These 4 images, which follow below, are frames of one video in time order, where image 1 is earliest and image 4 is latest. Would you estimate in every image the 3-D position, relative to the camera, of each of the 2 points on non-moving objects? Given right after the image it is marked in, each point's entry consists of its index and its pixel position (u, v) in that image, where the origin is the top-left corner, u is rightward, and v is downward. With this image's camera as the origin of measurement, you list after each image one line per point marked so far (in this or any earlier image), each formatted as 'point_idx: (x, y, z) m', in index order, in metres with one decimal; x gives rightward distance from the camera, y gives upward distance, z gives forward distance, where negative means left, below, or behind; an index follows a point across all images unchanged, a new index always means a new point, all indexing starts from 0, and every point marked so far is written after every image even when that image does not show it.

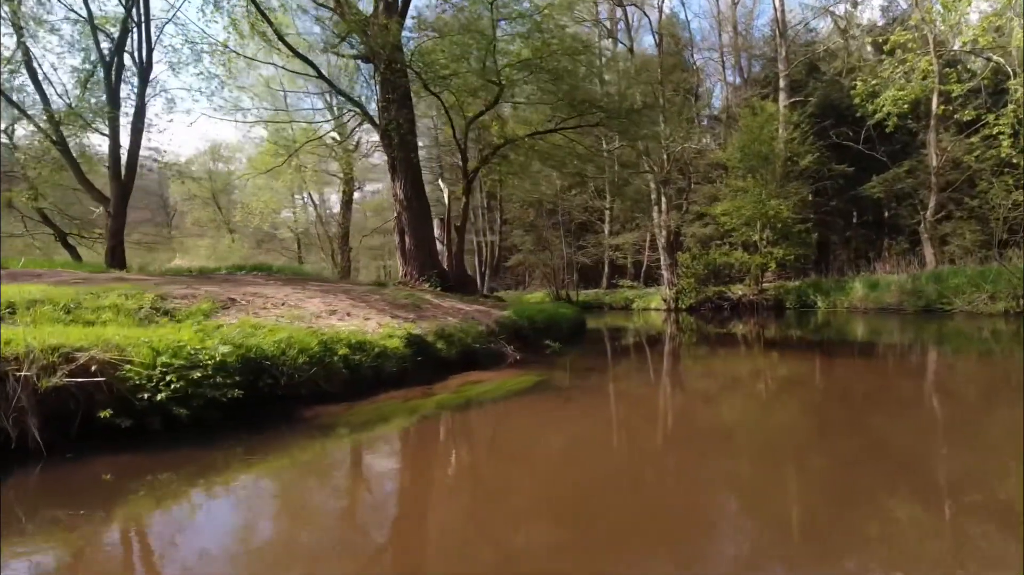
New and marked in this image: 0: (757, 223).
0: (+4.6, +1.2, +10.3) m
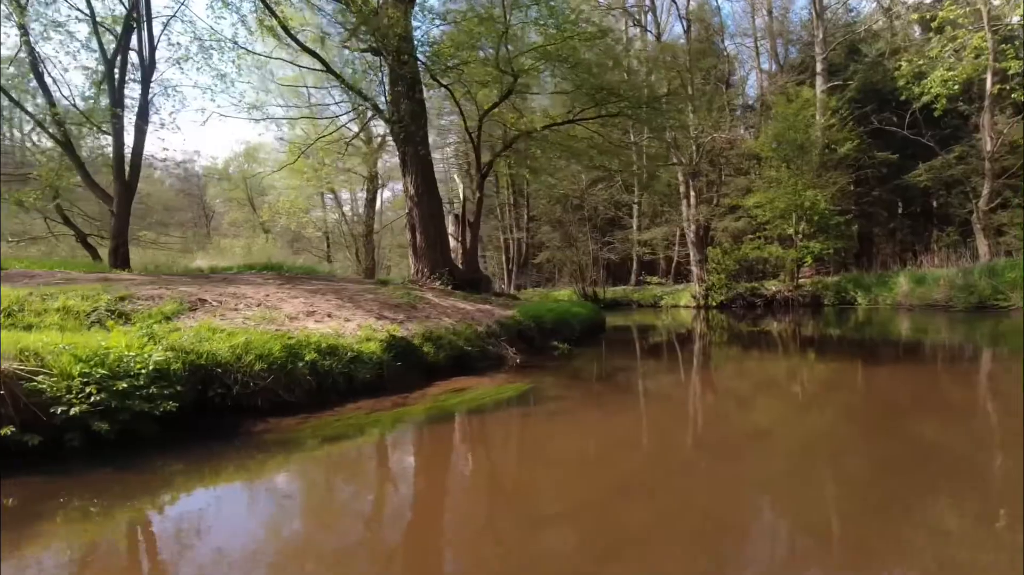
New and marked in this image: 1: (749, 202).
0: (+5.0, +1.3, +9.8) m
1: (+4.5, +1.6, +10.4) m
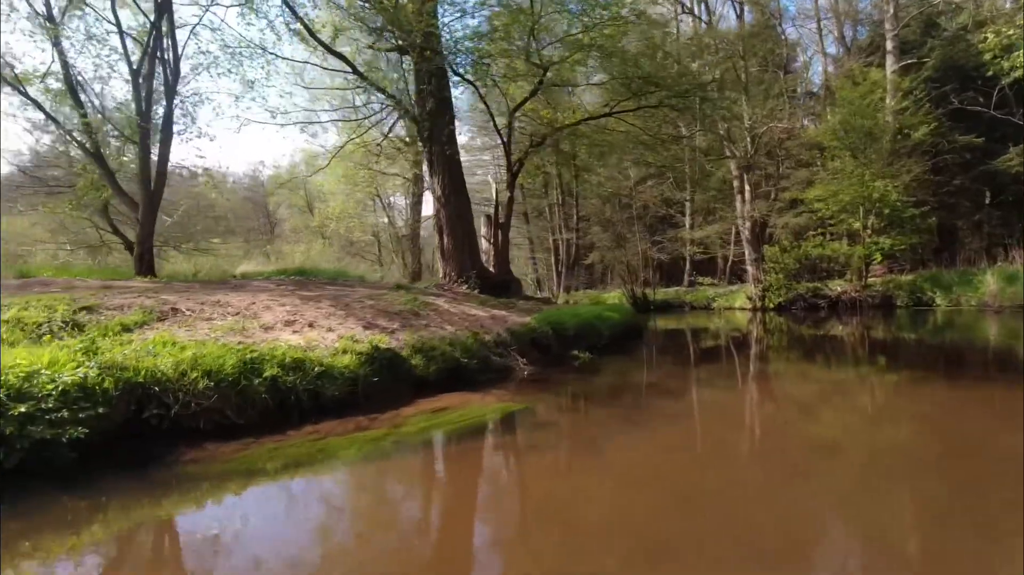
0: (+5.7, +1.3, +9.0) m
1: (+5.3, +1.6, +9.6) m
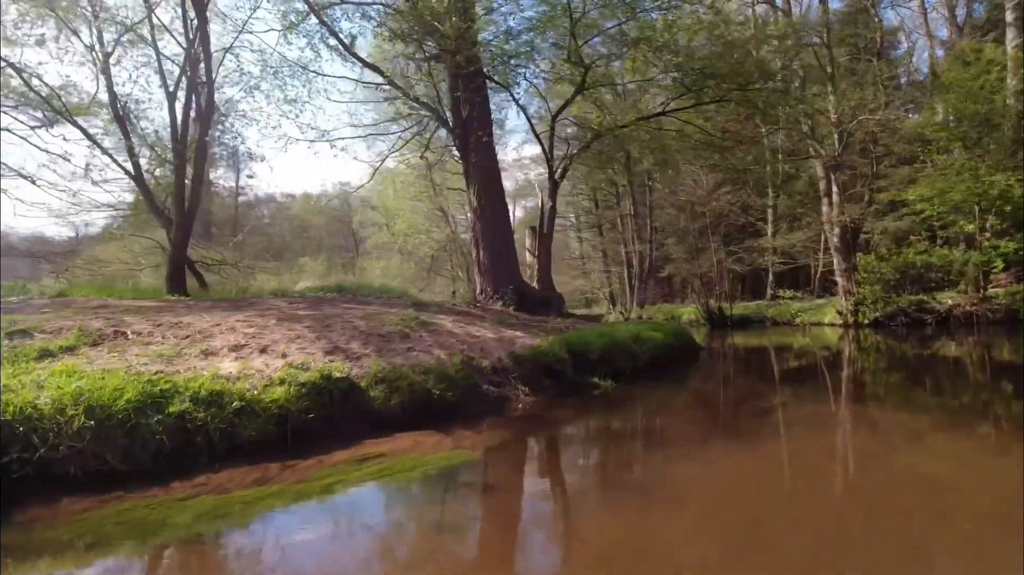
0: (+6.6, +1.1, +7.7) m
1: (+6.2, +1.4, +8.4) m
